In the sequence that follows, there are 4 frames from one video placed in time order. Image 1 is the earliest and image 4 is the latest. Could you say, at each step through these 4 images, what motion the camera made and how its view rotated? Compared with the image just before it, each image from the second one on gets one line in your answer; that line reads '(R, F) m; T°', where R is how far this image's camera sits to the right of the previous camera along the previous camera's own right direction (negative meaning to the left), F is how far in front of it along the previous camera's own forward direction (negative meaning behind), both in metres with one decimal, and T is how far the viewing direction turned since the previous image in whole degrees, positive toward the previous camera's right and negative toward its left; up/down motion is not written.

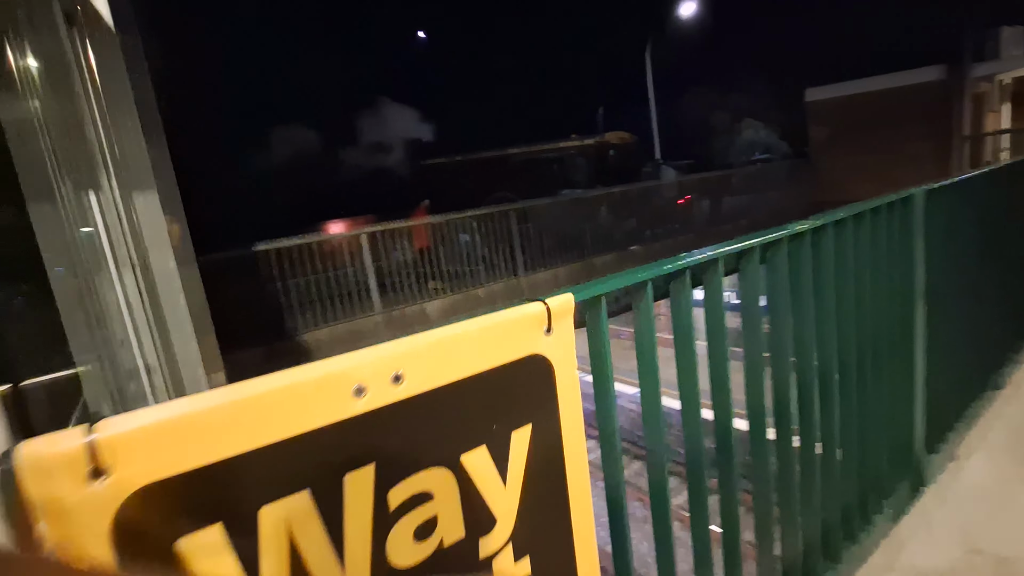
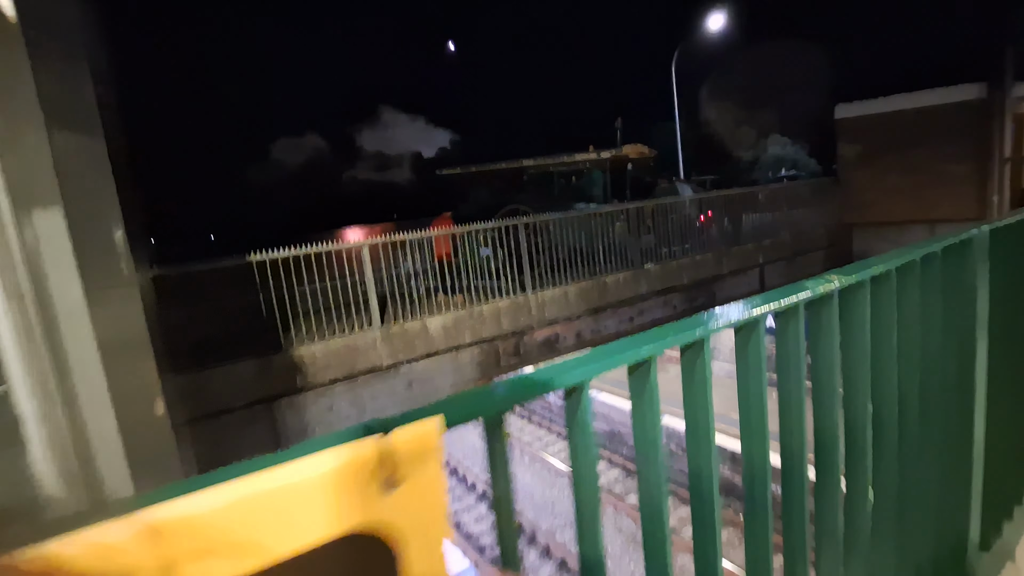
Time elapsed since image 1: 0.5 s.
(+0.2, +0.3) m; -2°
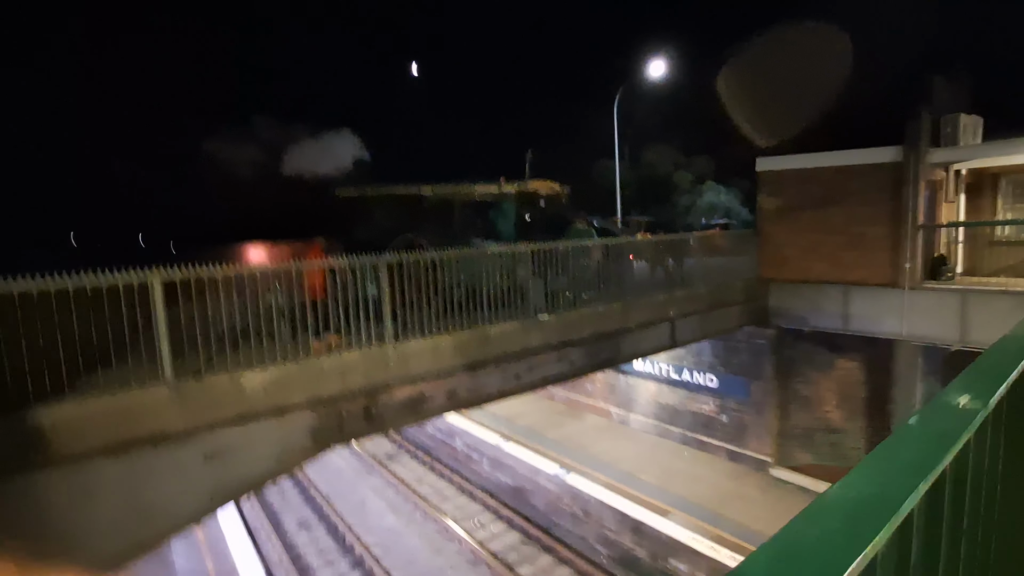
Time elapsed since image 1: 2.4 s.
(+1.0, +1.0) m; +5°
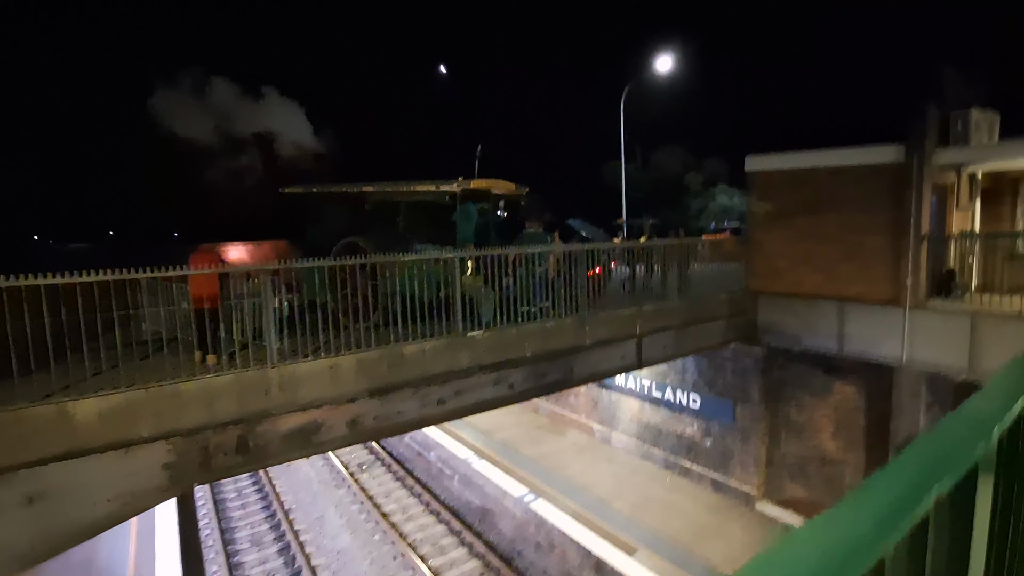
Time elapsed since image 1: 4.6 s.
(+1.2, +0.9) m; -3°
